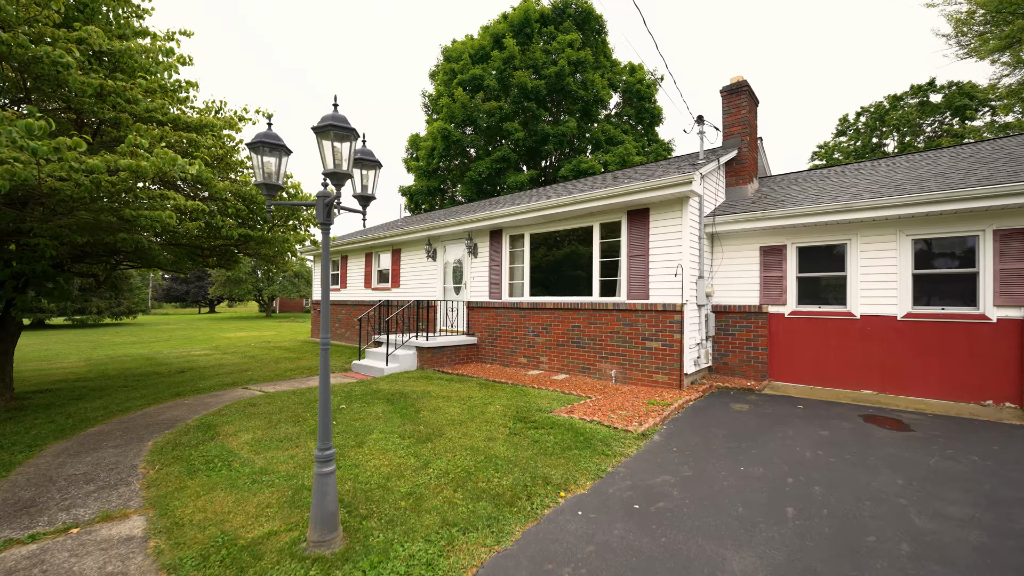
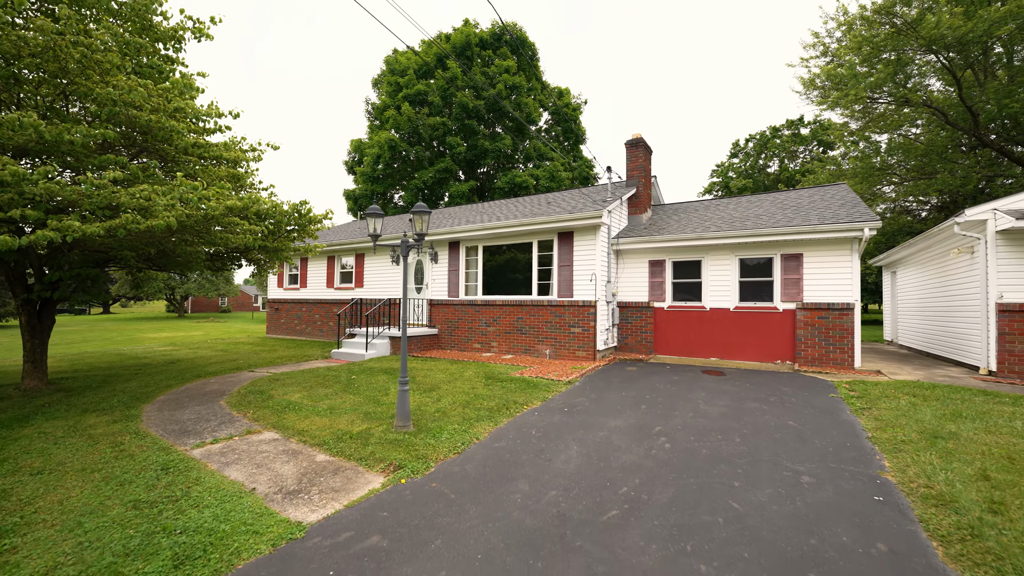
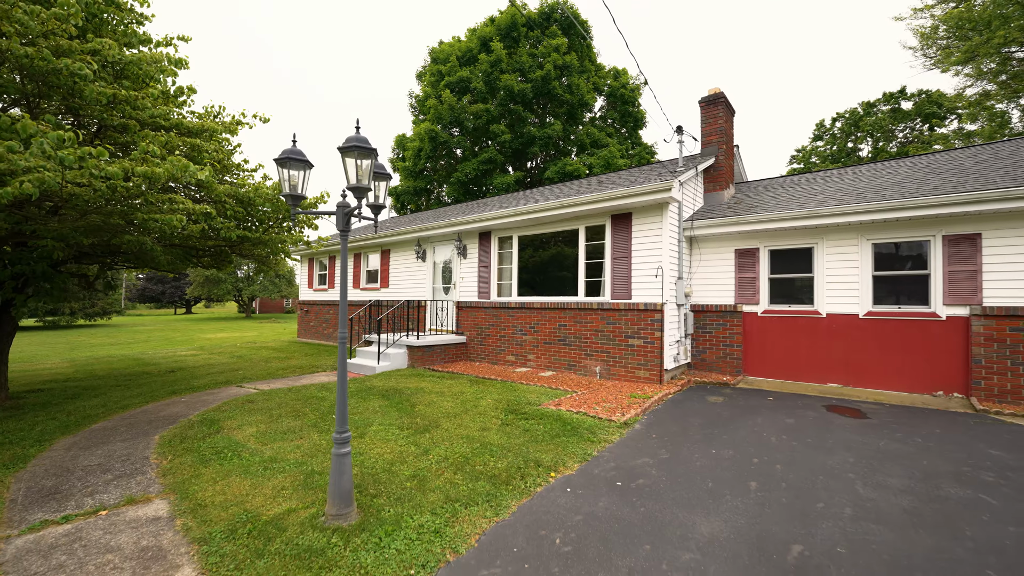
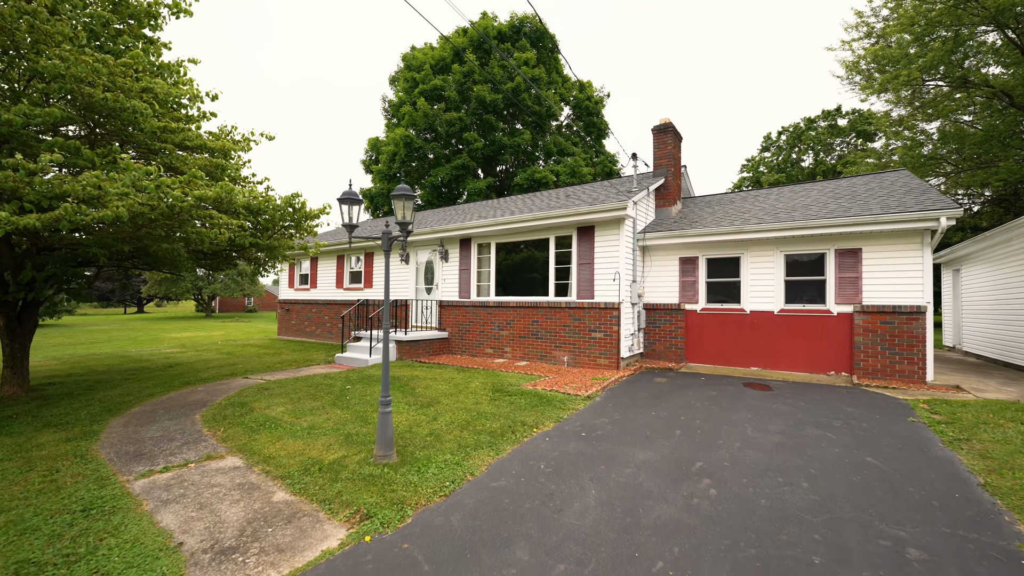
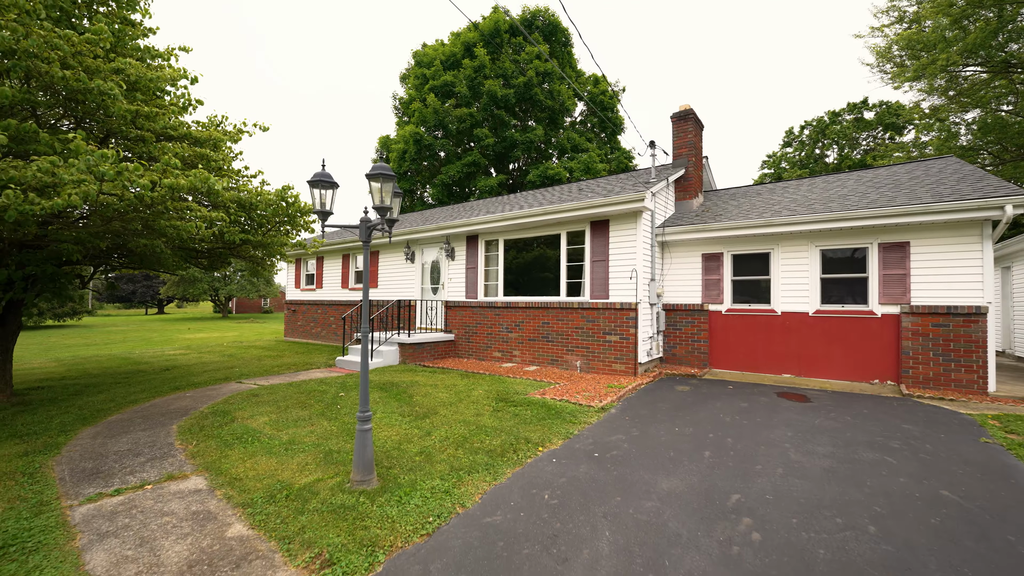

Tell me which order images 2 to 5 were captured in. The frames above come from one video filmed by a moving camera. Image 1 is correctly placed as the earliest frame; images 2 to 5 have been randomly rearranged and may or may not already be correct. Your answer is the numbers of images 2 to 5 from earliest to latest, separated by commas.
3, 5, 4, 2
